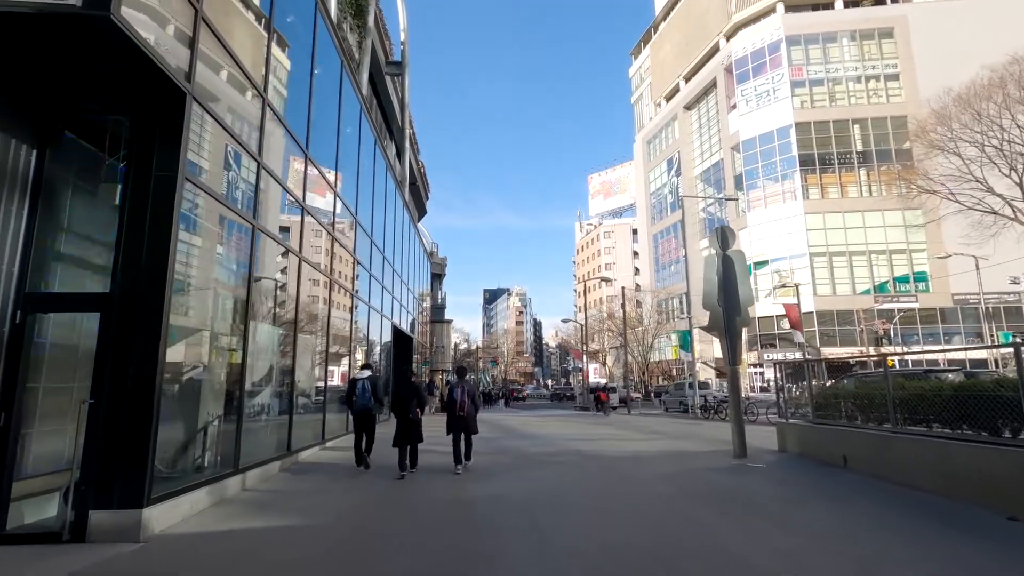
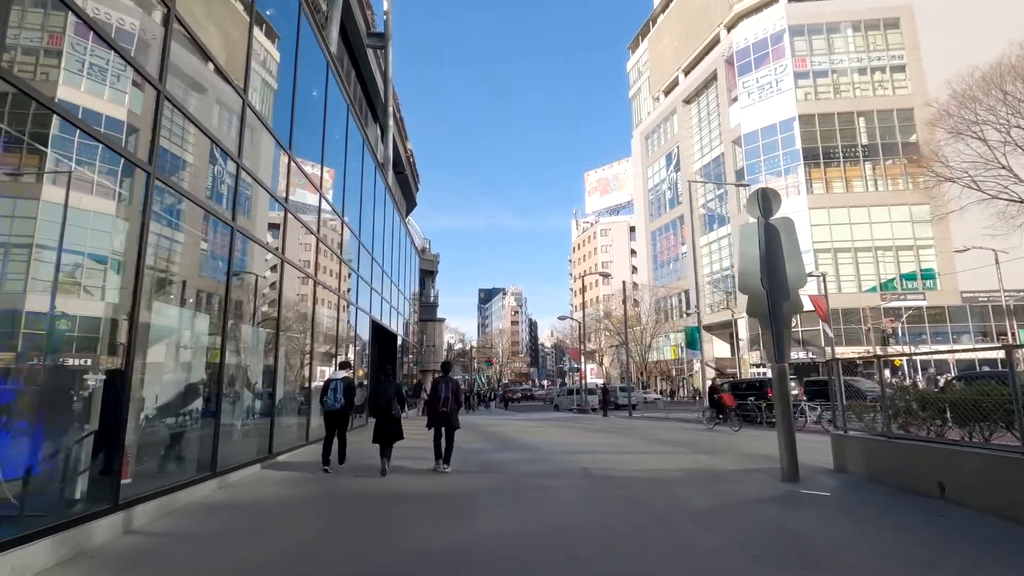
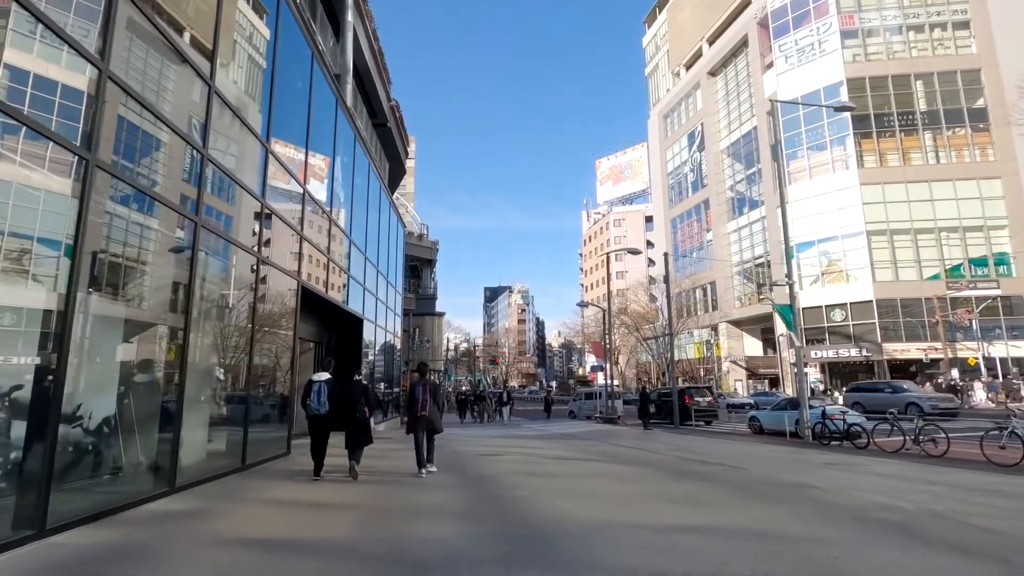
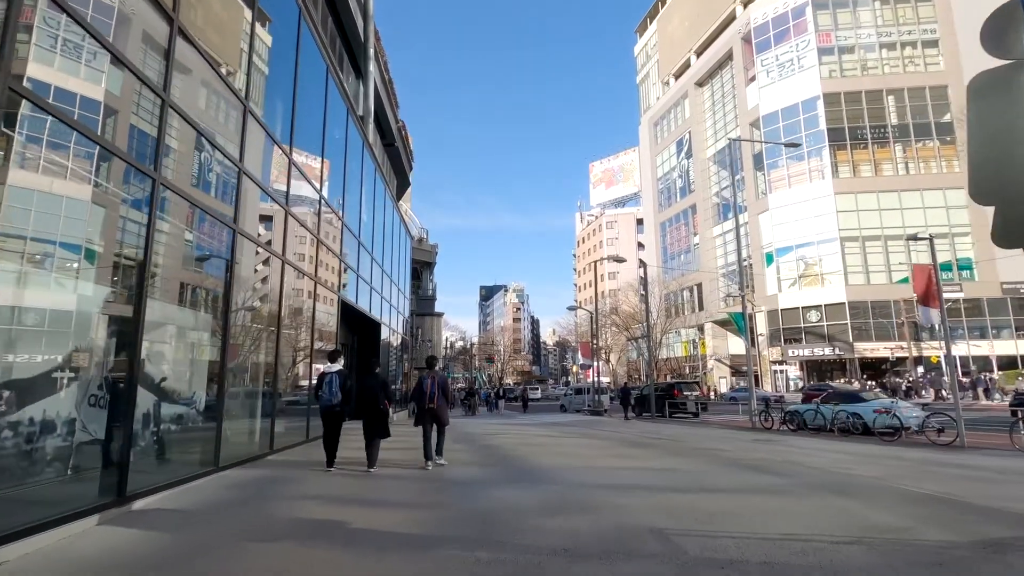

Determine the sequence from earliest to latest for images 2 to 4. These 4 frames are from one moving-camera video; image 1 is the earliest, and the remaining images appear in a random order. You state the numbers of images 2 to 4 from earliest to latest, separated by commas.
2, 4, 3
